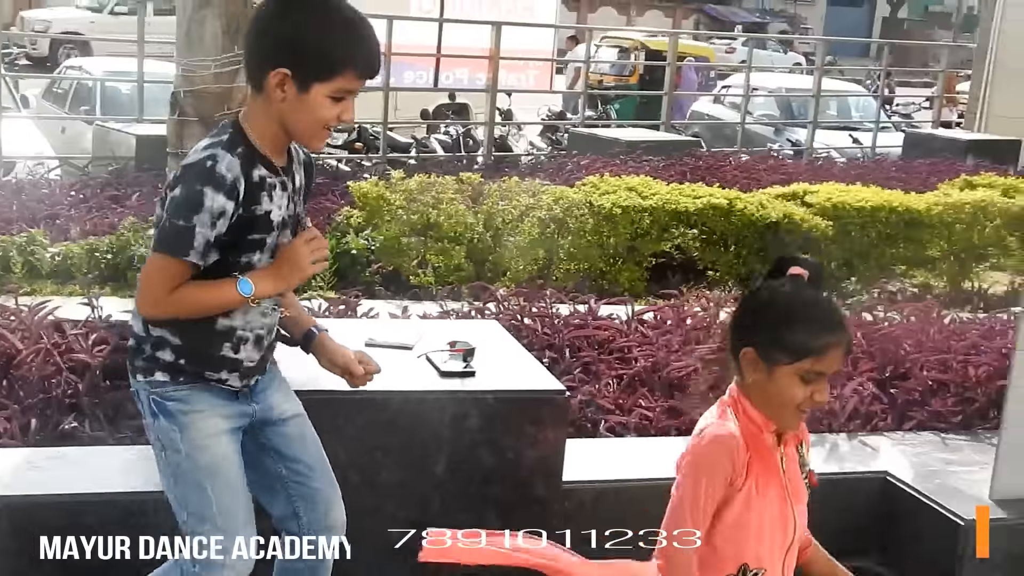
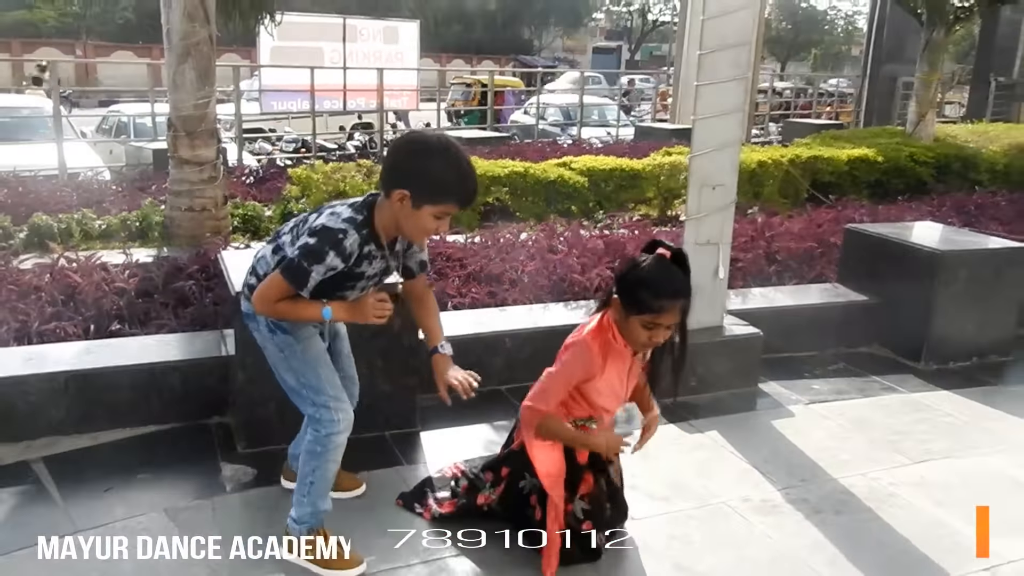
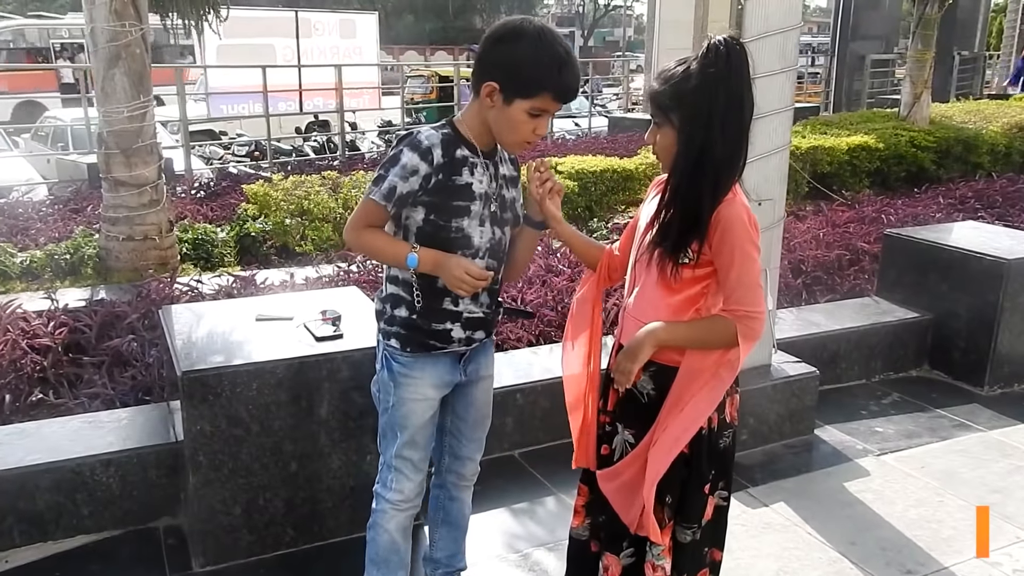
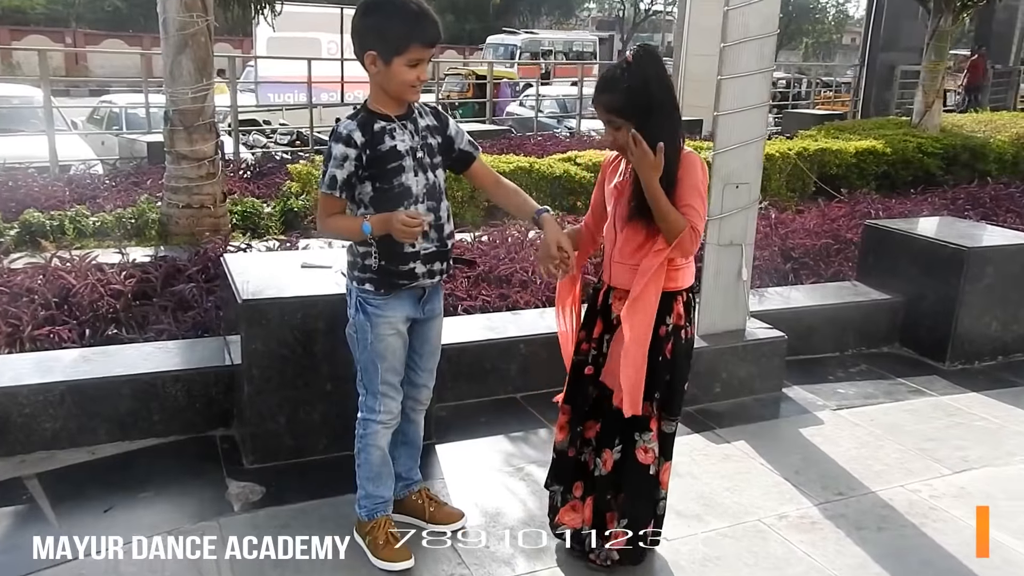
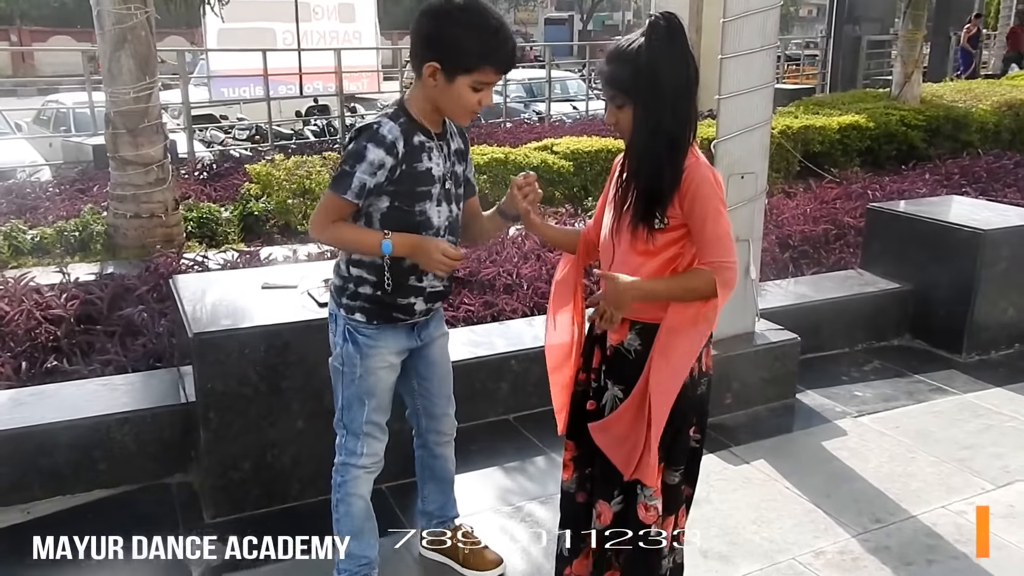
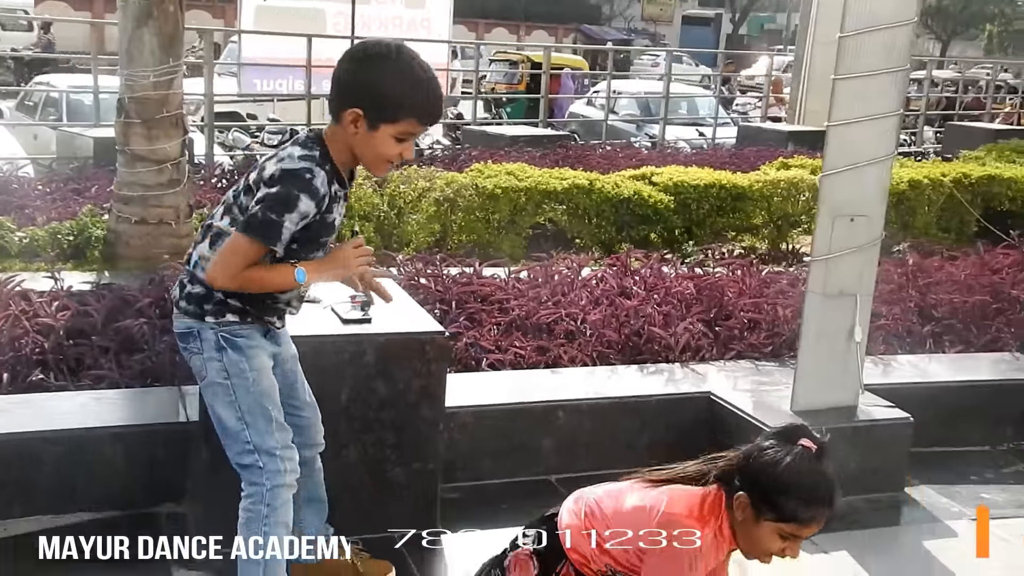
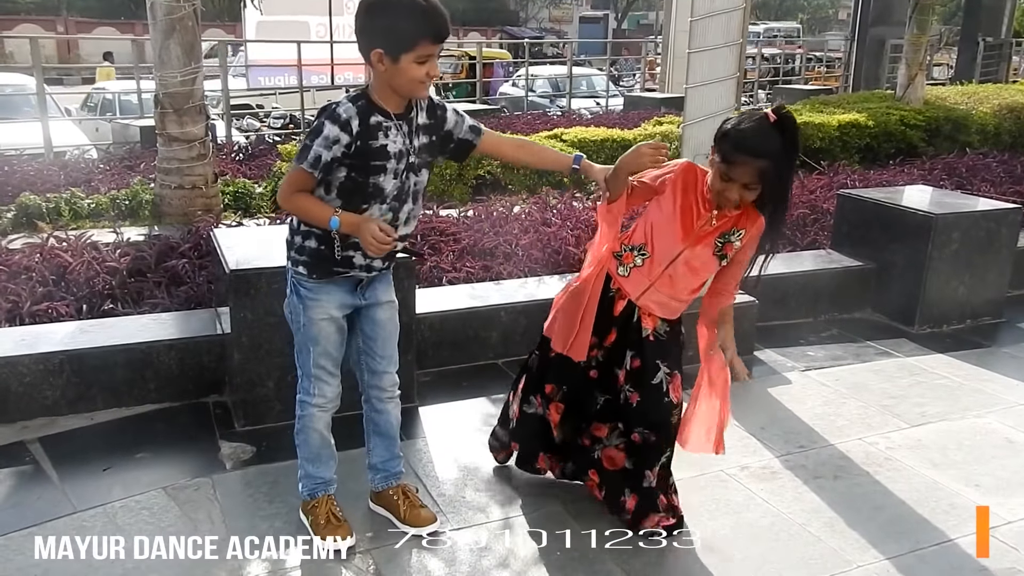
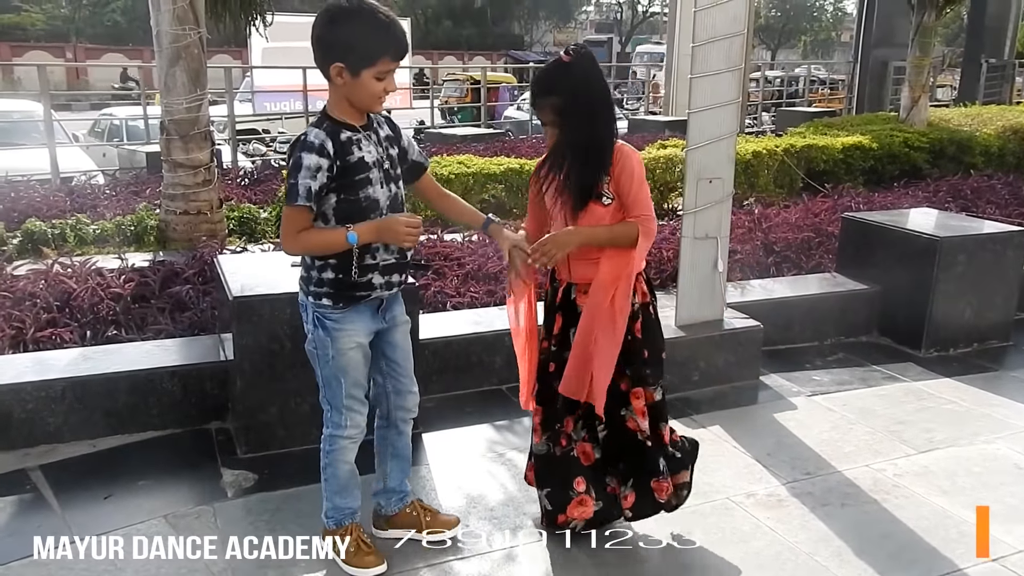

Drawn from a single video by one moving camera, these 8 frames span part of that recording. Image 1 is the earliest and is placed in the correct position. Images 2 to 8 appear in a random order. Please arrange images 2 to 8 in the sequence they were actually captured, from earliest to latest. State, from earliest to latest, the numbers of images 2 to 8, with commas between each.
6, 2, 7, 8, 4, 5, 3
